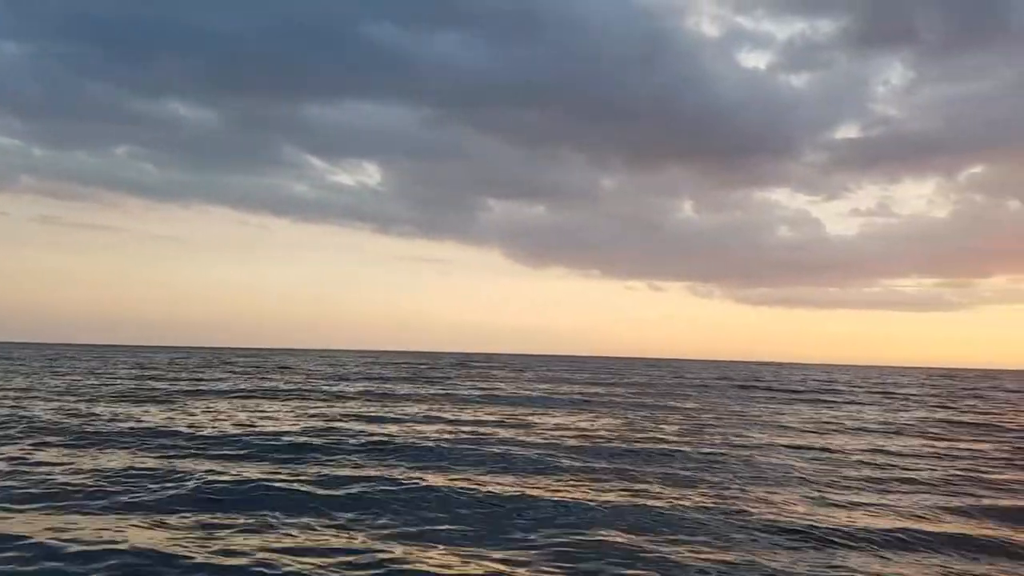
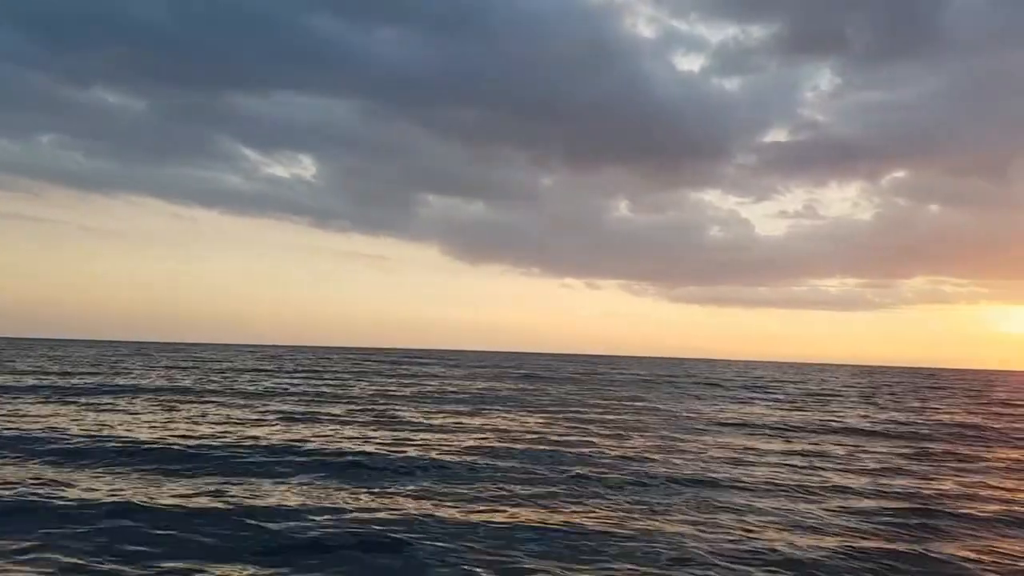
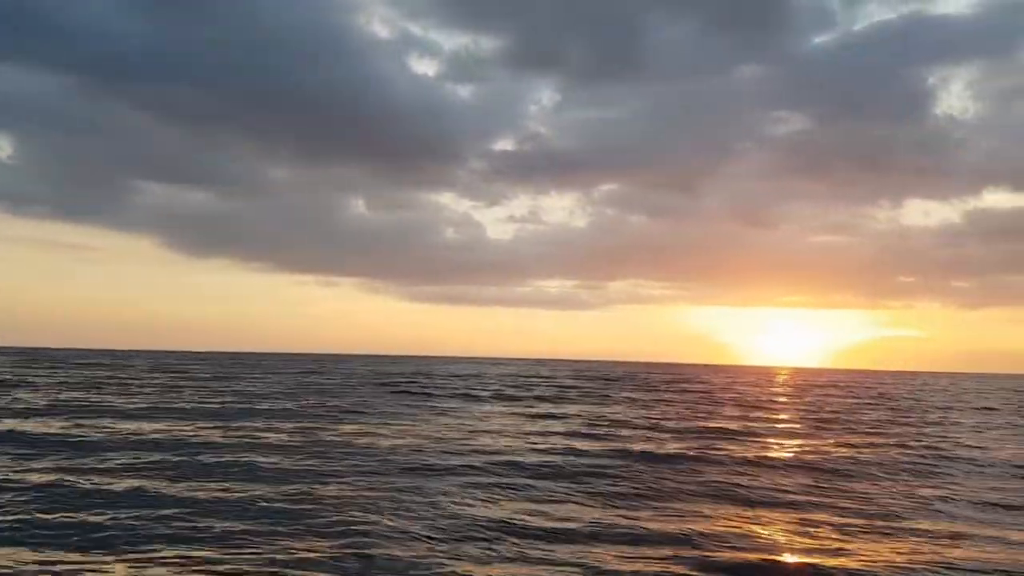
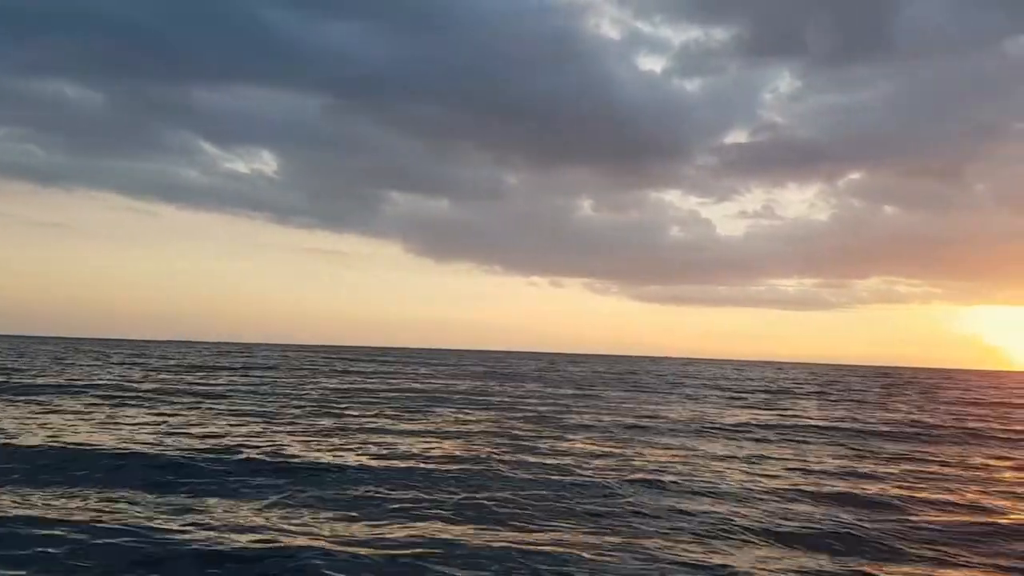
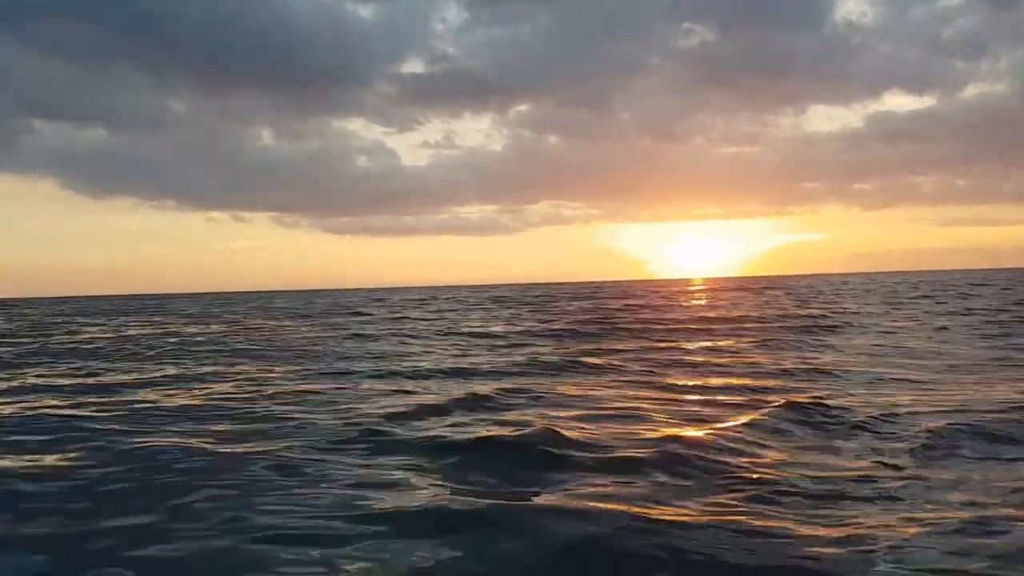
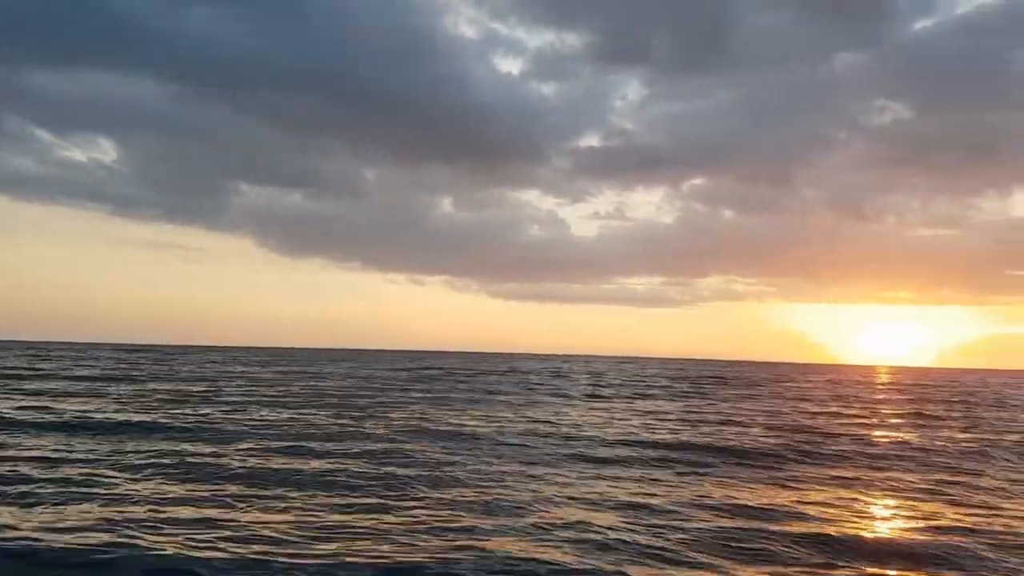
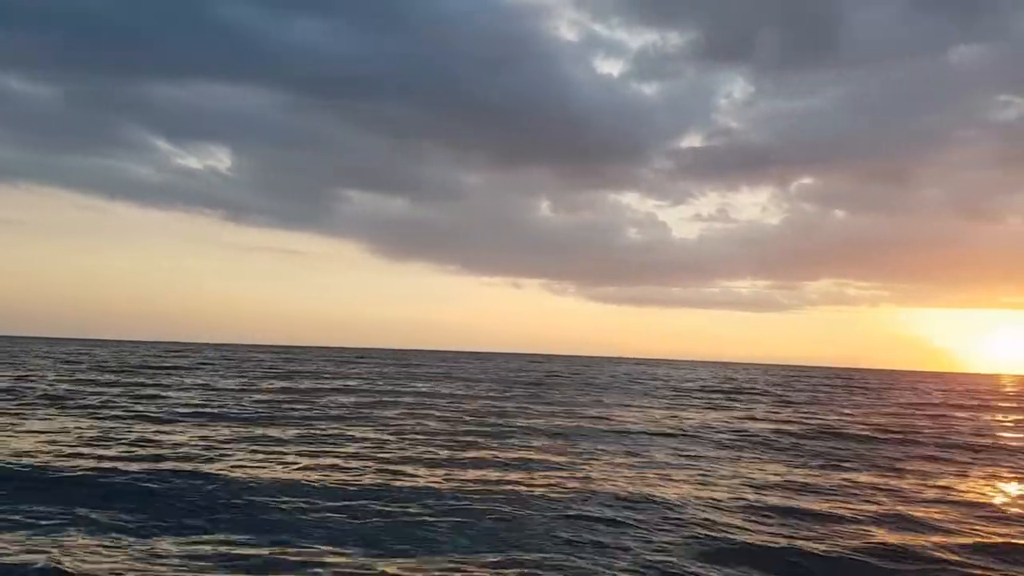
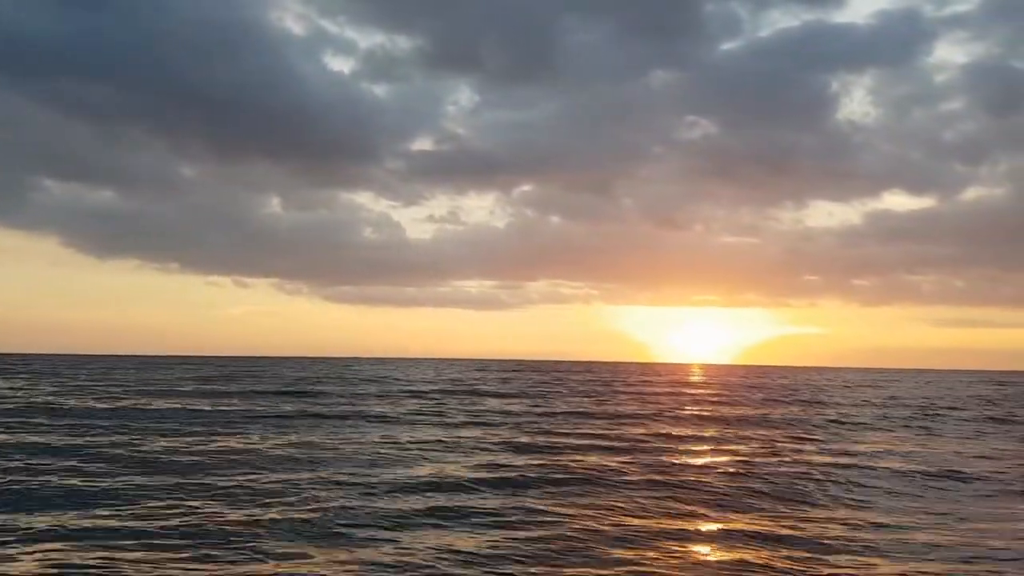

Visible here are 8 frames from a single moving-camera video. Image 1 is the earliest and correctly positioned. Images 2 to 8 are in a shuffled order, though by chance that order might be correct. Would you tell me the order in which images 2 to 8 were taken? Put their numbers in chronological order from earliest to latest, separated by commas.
2, 4, 7, 6, 3, 8, 5
